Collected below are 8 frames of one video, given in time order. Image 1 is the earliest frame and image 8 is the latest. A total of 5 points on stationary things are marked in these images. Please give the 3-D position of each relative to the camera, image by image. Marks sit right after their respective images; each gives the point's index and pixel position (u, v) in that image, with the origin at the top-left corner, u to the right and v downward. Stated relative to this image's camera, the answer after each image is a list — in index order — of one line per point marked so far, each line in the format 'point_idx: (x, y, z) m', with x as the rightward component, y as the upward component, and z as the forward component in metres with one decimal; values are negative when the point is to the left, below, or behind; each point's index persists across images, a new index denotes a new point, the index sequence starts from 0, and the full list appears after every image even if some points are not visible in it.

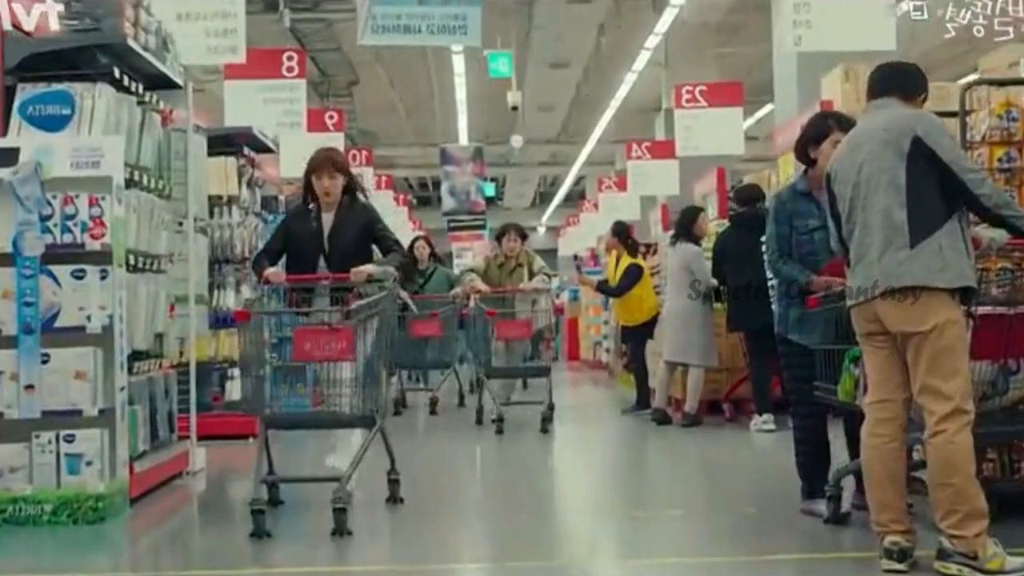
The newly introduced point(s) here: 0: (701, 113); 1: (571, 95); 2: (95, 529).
0: (+1.8, +1.7, +10.6) m
1: (+0.9, +3.0, +16.7) m
2: (-1.6, -0.9, +4.1) m
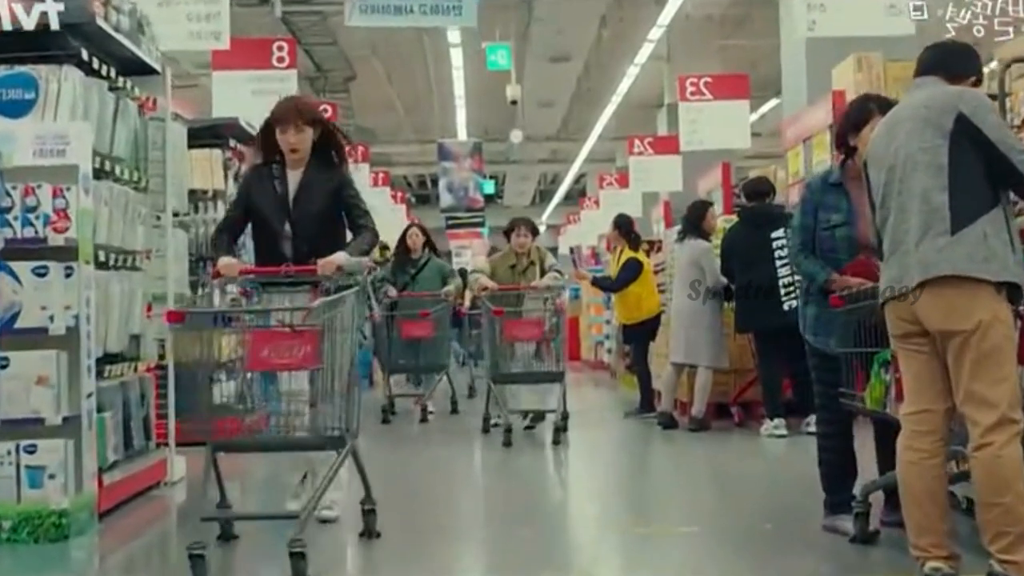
0: (+1.8, +1.7, +10.3) m
1: (+0.9, +3.0, +16.3) m
2: (-1.6, -0.9, +3.8) m
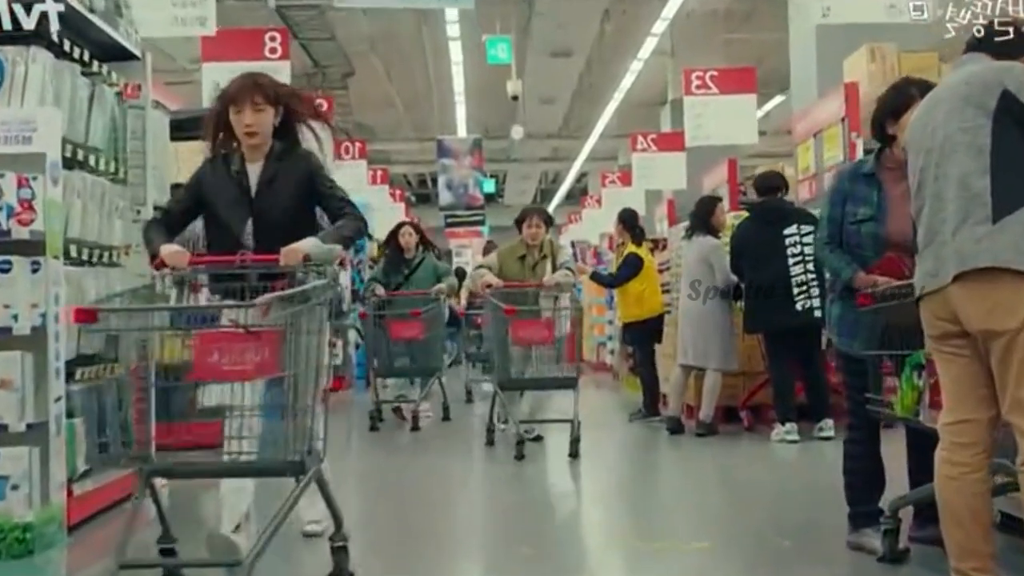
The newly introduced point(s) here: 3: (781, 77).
0: (+1.8, +1.7, +10.0) m
1: (+0.9, +3.0, +16.1) m
2: (-1.6, -0.9, +3.5) m
3: (+4.0, +3.1, +16.2) m
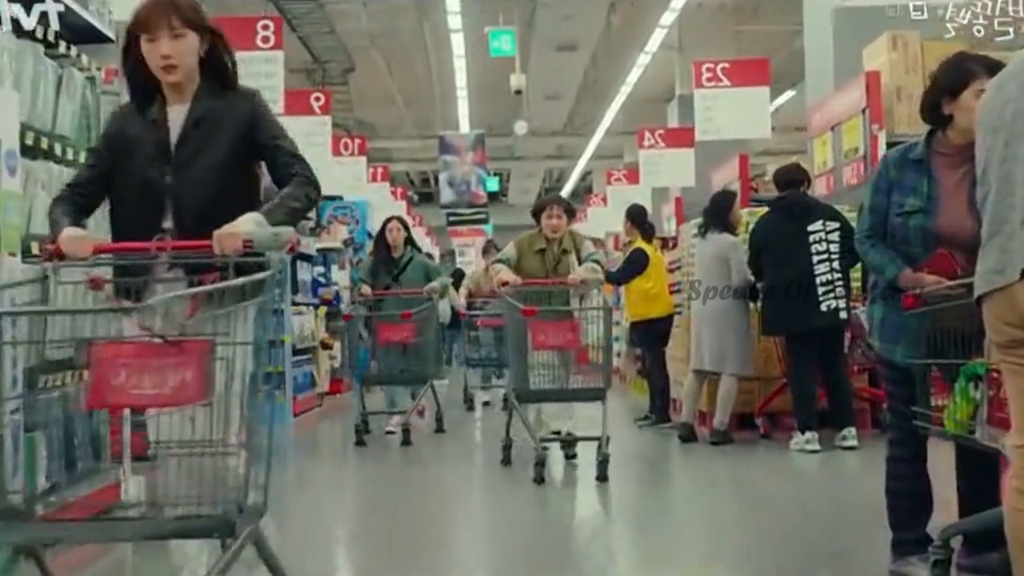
0: (+1.9, +1.7, +9.6) m
1: (+0.9, +3.0, +15.7) m
2: (-1.6, -0.9, +3.2) m
3: (+4.1, +3.1, +15.8) m
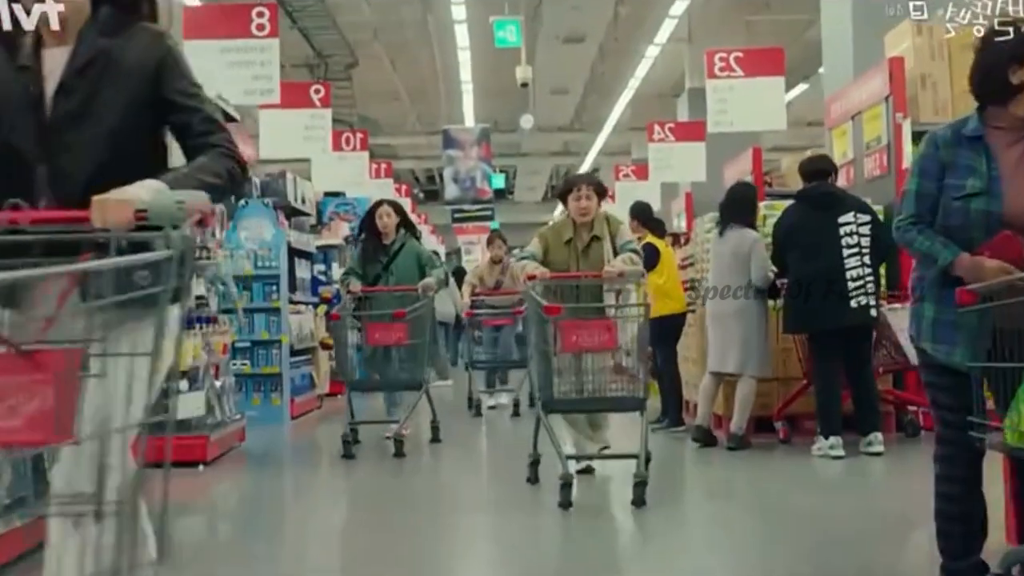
0: (+1.9, +1.7, +9.3) m
1: (+1.0, +3.0, +15.4) m
2: (-1.6, -0.9, +2.9) m
3: (+4.1, +3.2, +15.4) m
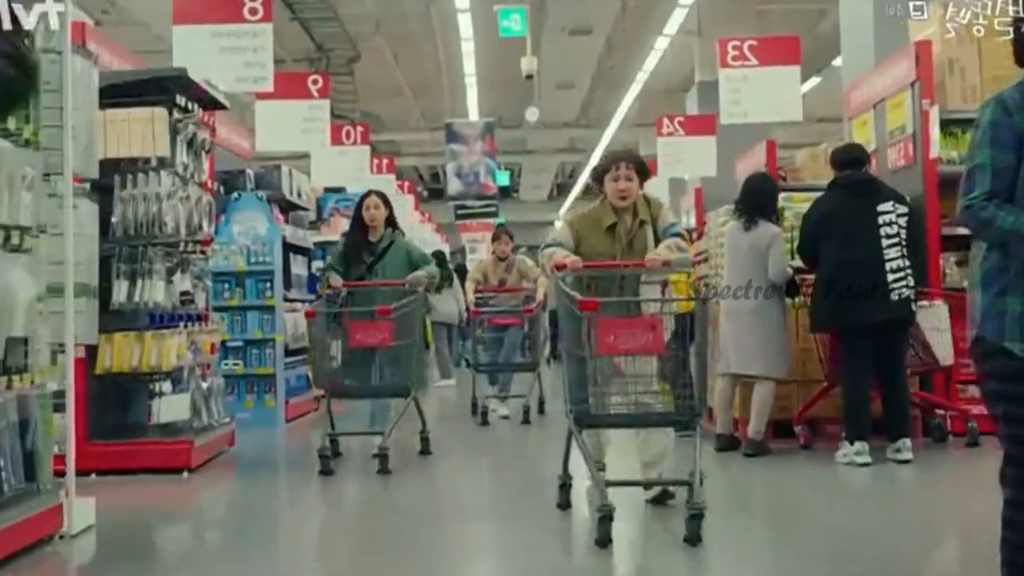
0: (+2.0, +1.8, +8.9) m
1: (+1.1, +3.0, +15.0) m
2: (-1.6, -0.9, +2.5) m
3: (+4.2, +3.2, +15.1) m
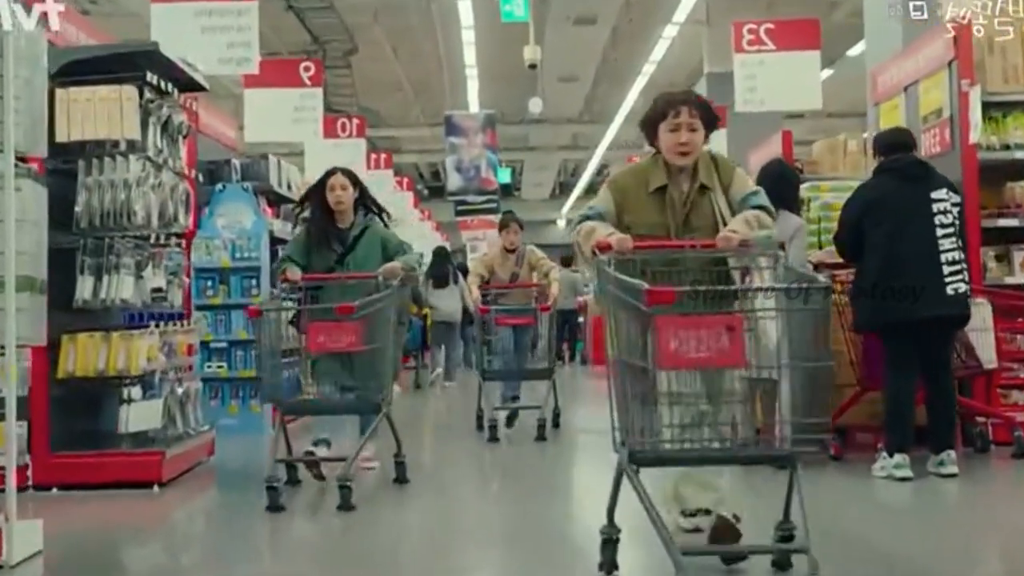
0: (+2.0, +1.8, +8.5) m
1: (+1.1, +3.0, +14.6) m
2: (-1.5, -0.8, +2.1) m
3: (+4.2, +3.2, +14.6) m
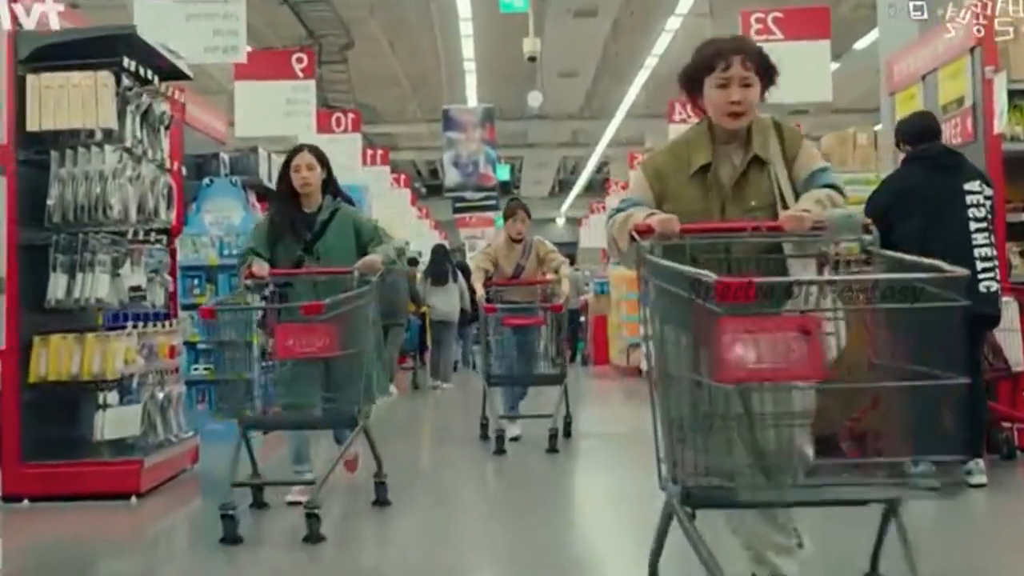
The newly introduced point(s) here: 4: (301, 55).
0: (+2.0, +1.8, +8.2) m
1: (+1.1, +3.1, +14.3) m
2: (-1.5, -0.8, +1.8) m
3: (+4.2, +3.2, +14.3) m
4: (-1.8, +1.9, +9.1) m
